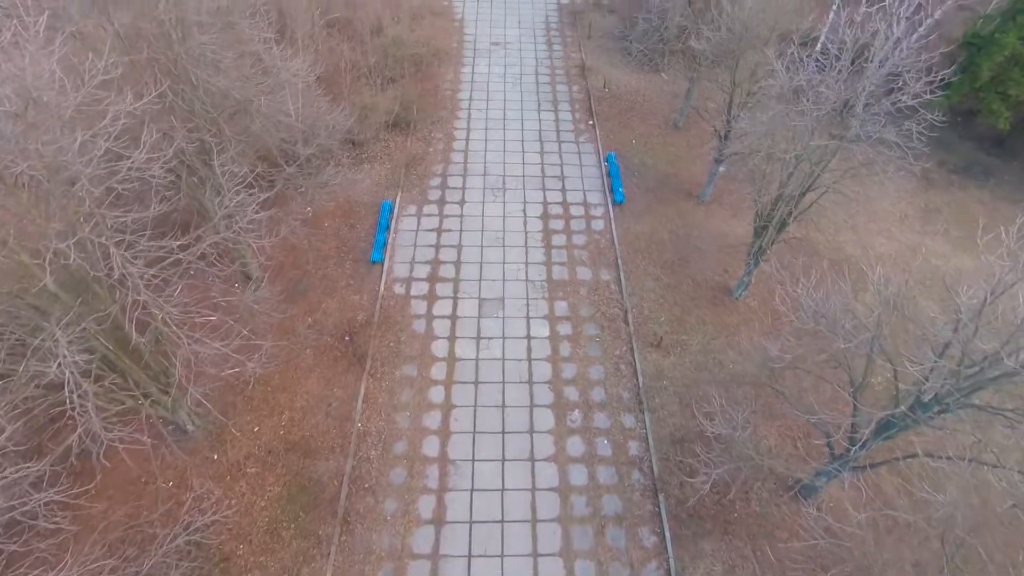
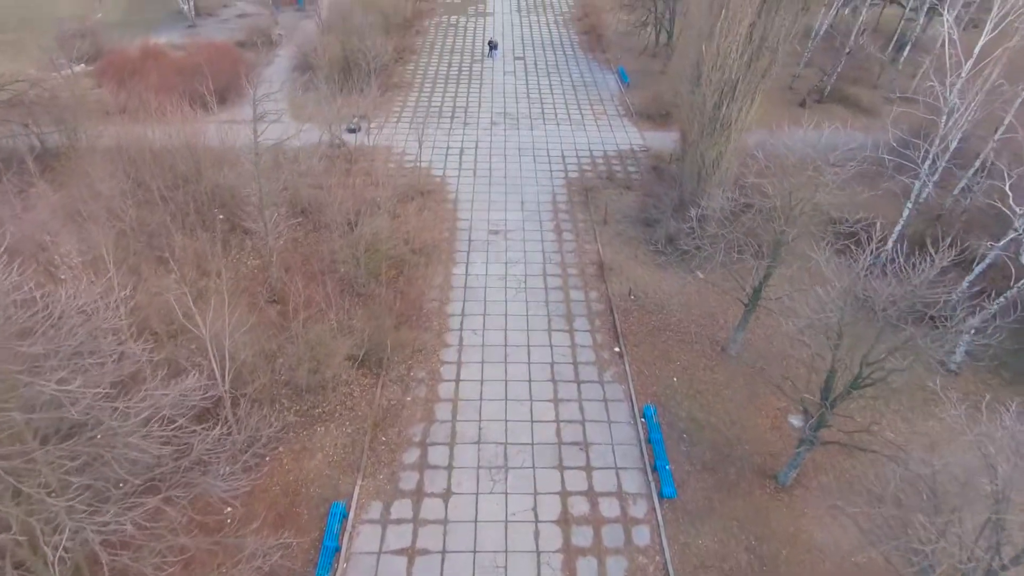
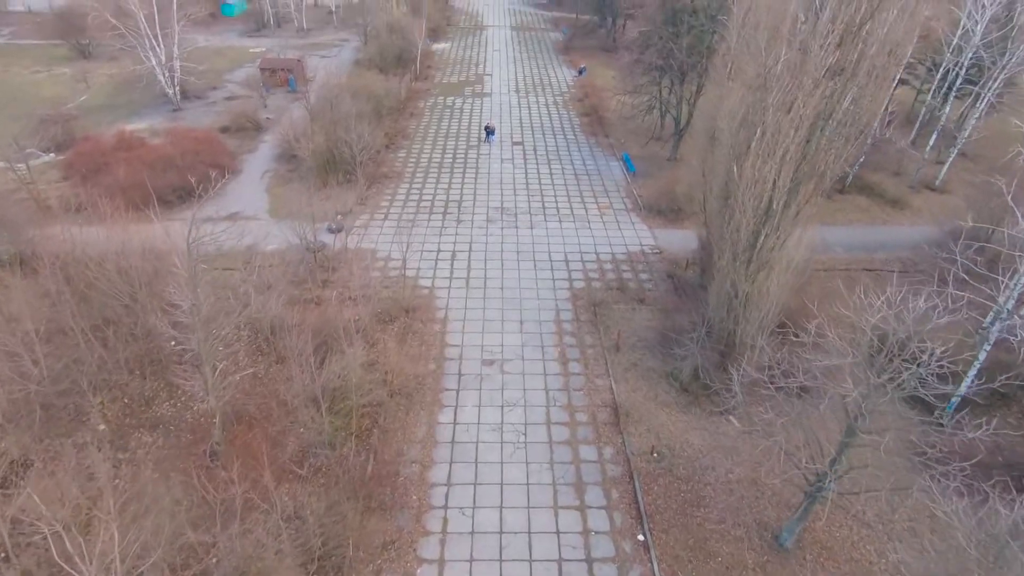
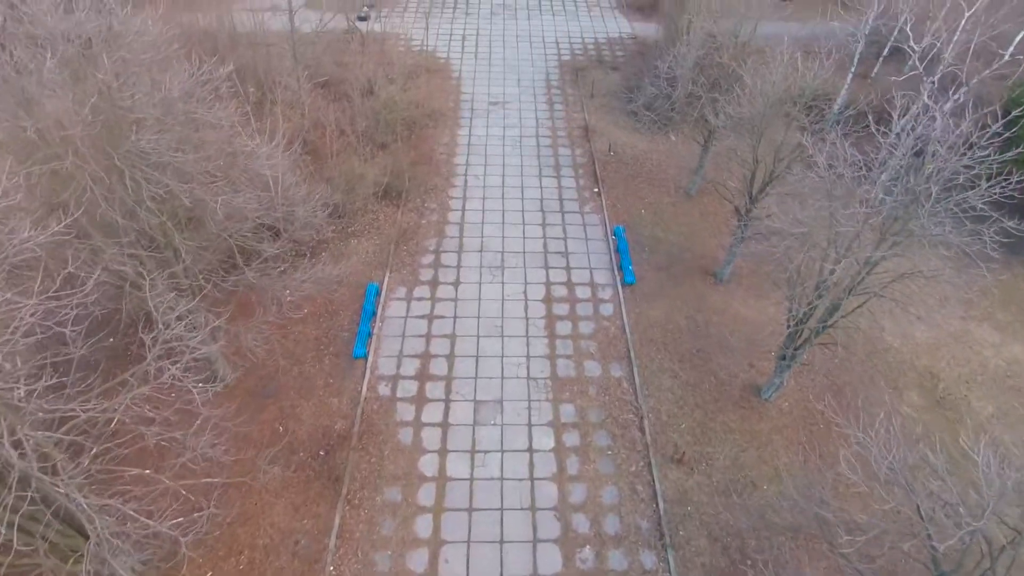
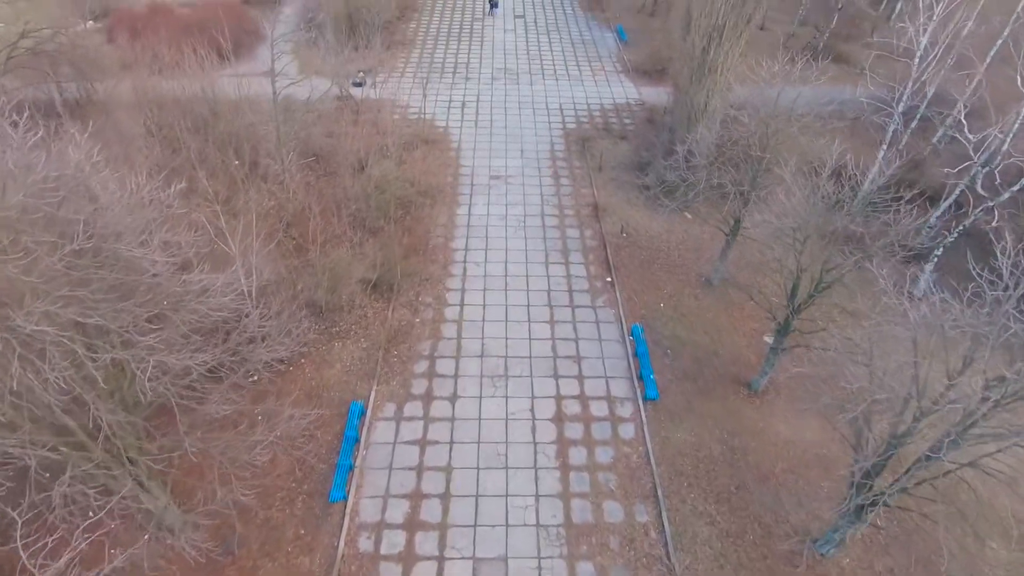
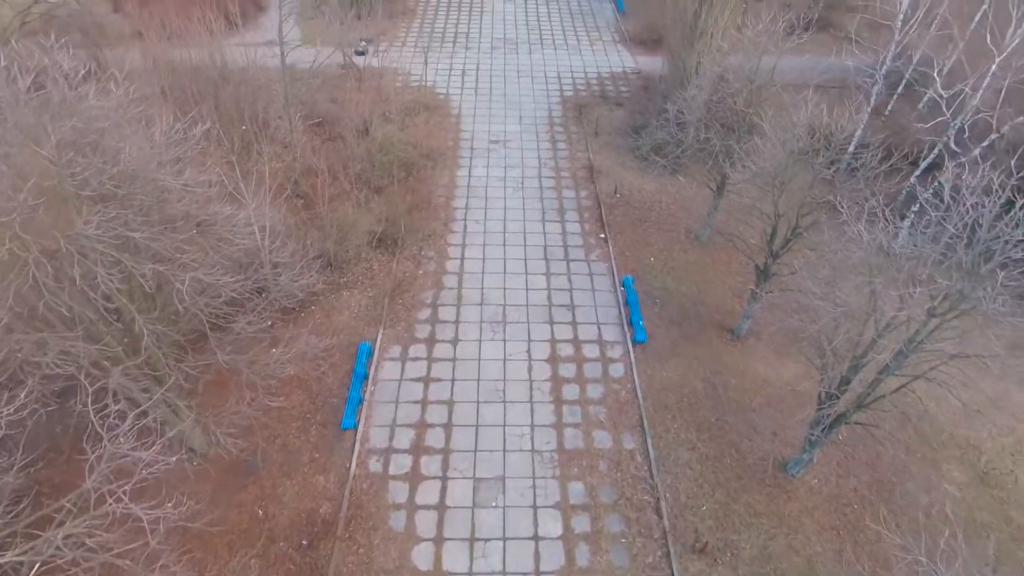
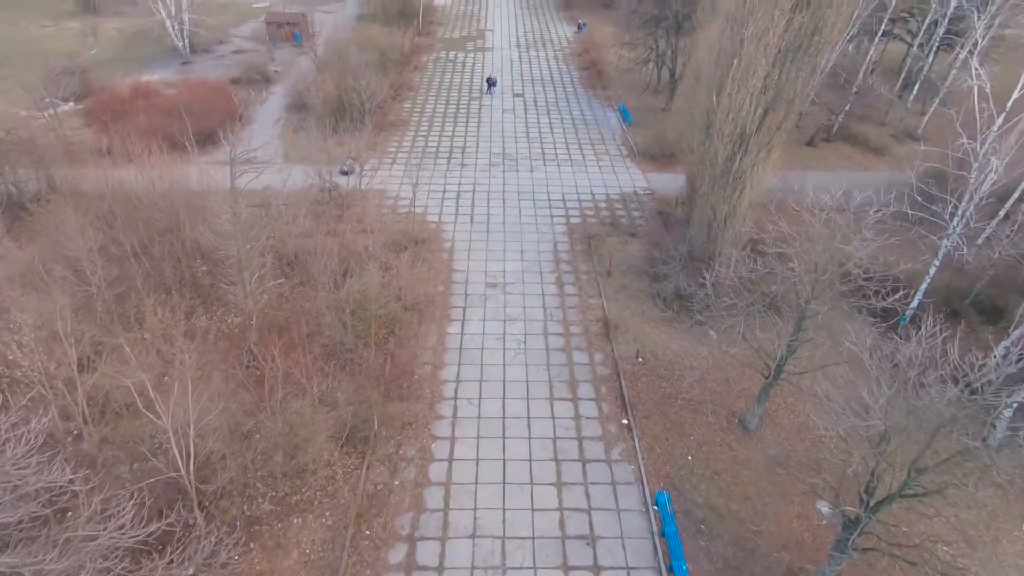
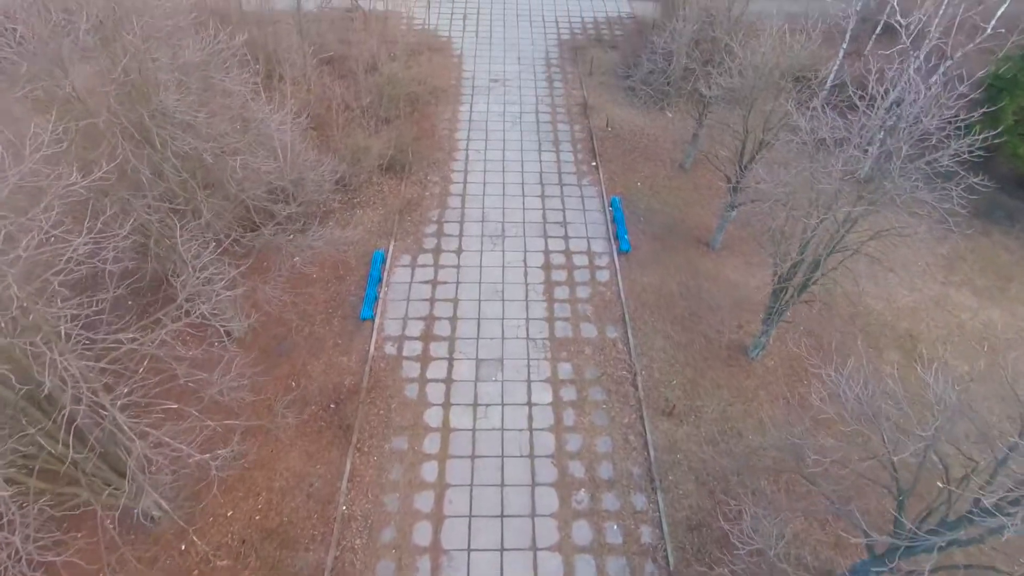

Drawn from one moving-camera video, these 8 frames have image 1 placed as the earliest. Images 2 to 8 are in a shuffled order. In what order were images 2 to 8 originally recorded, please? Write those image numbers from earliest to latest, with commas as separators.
8, 4, 6, 5, 2, 7, 3
